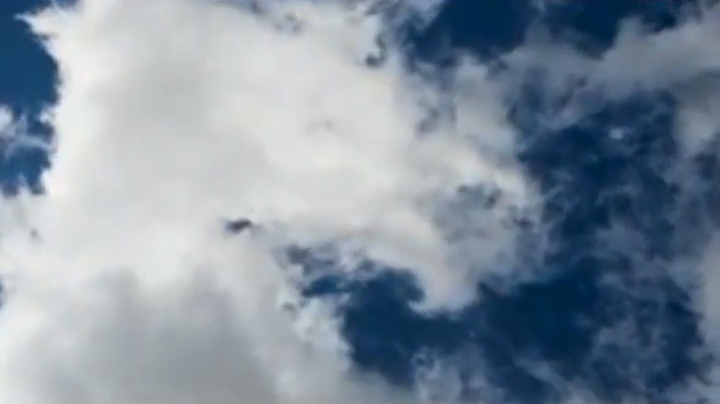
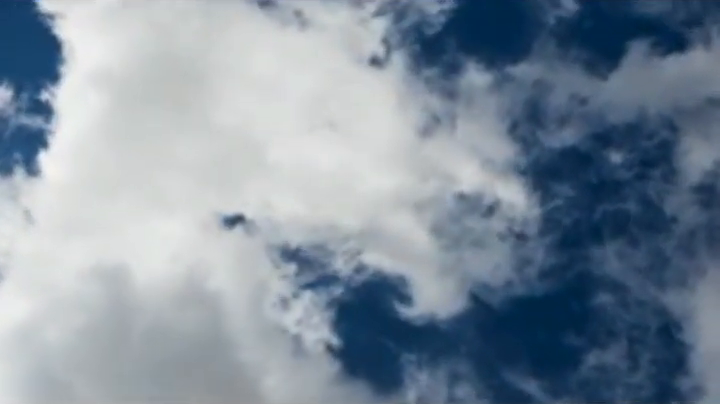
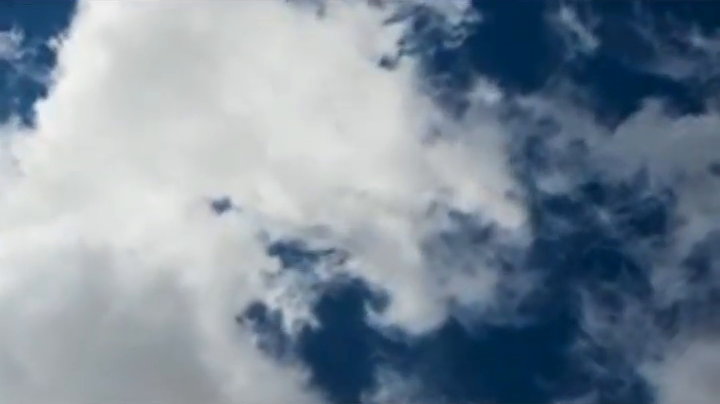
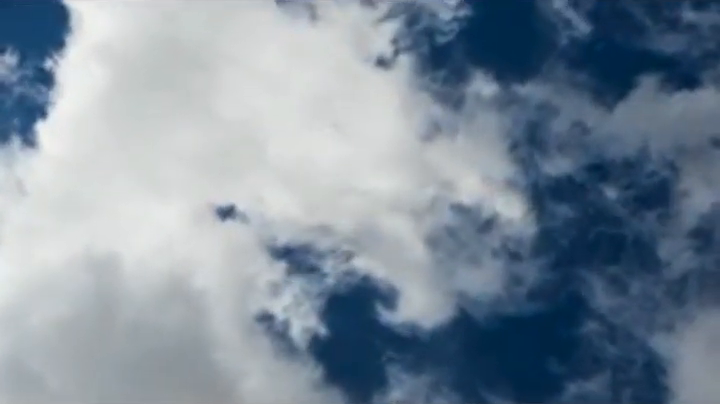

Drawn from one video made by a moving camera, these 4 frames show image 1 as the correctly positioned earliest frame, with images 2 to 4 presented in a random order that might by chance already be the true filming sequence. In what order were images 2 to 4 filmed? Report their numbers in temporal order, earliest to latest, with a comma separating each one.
2, 4, 3
